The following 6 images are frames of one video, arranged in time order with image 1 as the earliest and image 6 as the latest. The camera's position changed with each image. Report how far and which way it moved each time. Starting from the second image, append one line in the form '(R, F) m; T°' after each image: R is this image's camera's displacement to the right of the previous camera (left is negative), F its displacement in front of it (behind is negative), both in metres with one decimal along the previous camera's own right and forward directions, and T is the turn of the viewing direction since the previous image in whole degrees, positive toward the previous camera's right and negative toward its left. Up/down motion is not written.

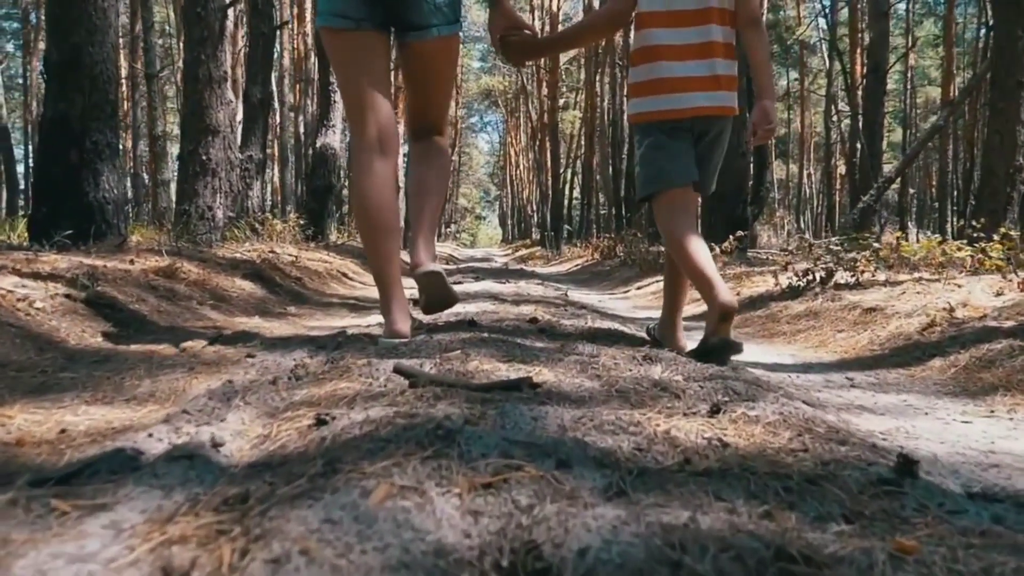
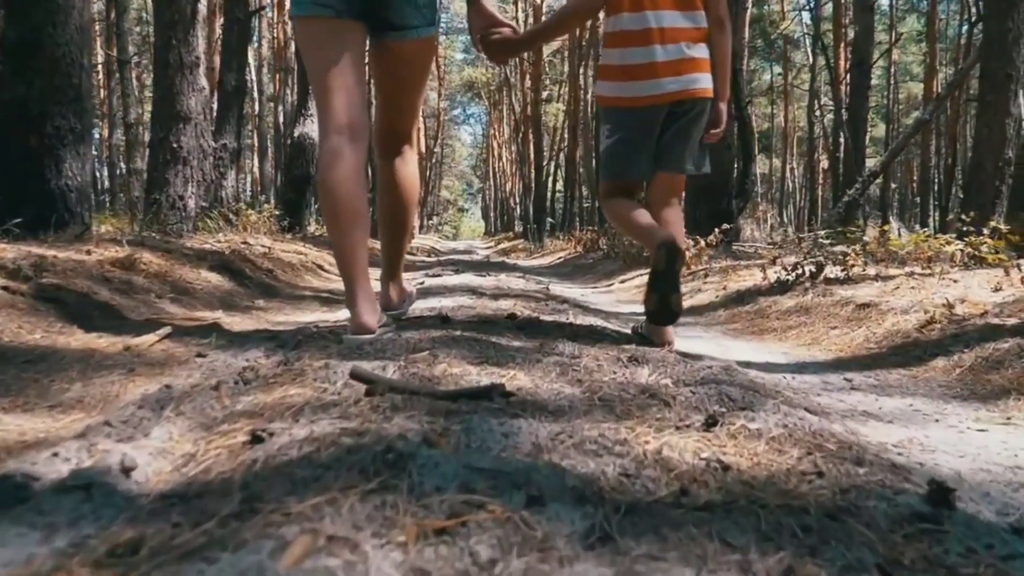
(0.0, +0.3) m; +1°
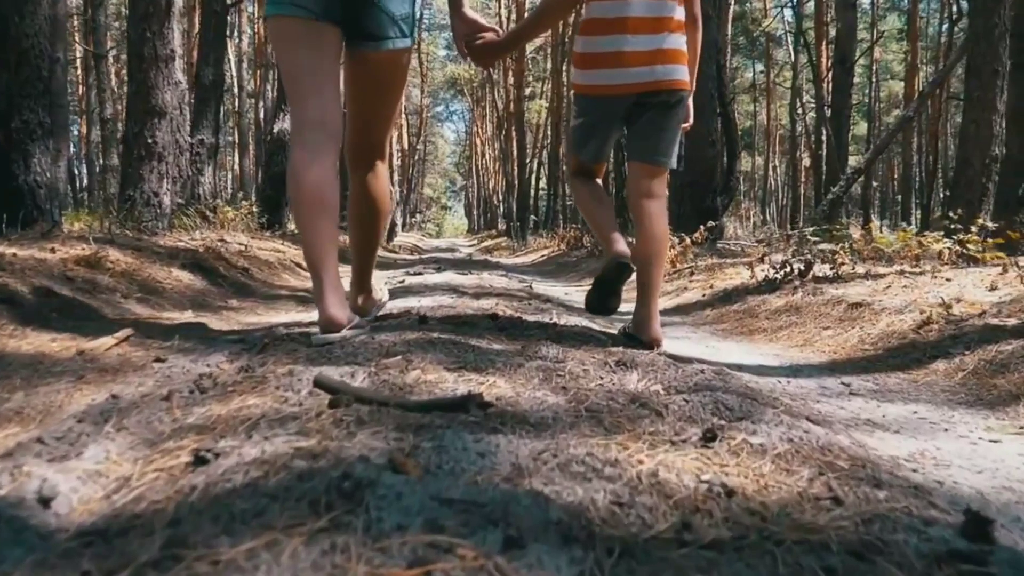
(0.0, +0.2) m; +1°
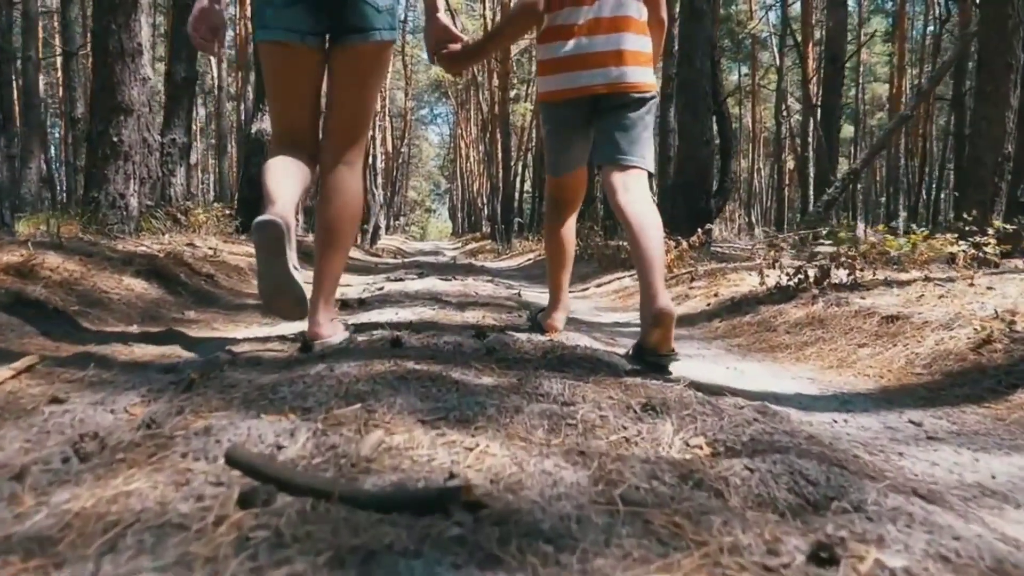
(0.0, +0.6) m; +1°
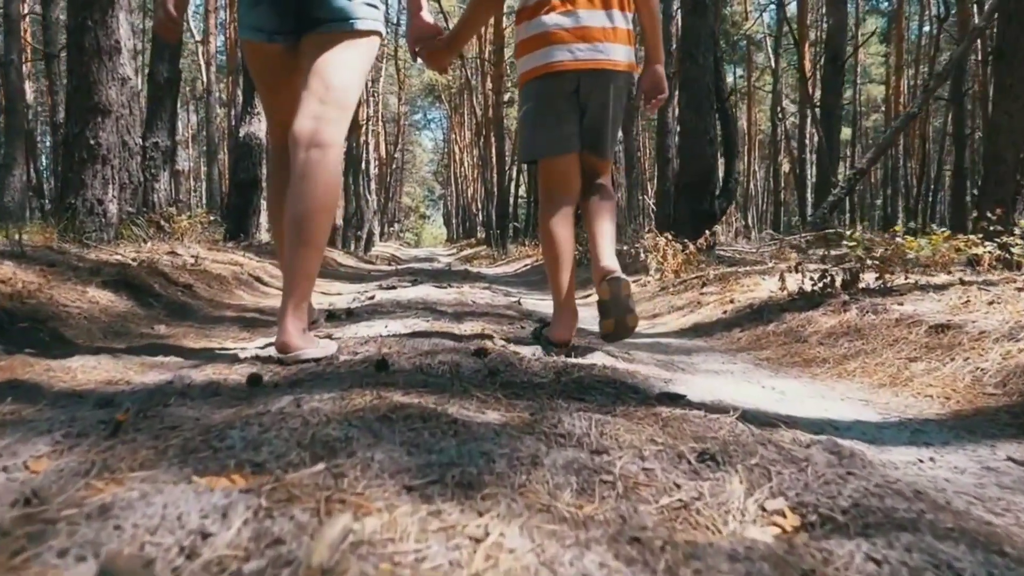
(0.0, +0.5) m; 0°
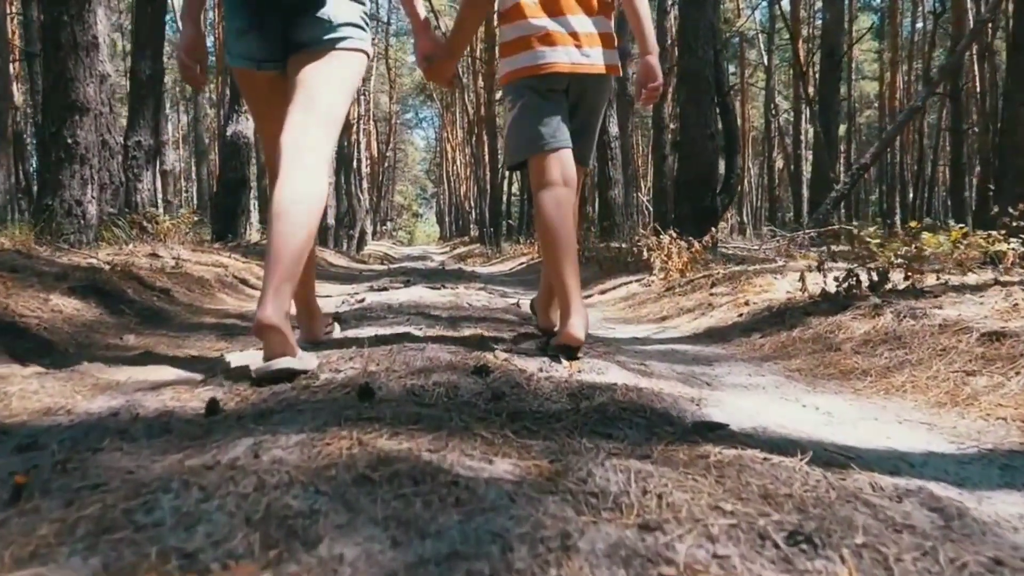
(0.0, +0.4) m; 0°
